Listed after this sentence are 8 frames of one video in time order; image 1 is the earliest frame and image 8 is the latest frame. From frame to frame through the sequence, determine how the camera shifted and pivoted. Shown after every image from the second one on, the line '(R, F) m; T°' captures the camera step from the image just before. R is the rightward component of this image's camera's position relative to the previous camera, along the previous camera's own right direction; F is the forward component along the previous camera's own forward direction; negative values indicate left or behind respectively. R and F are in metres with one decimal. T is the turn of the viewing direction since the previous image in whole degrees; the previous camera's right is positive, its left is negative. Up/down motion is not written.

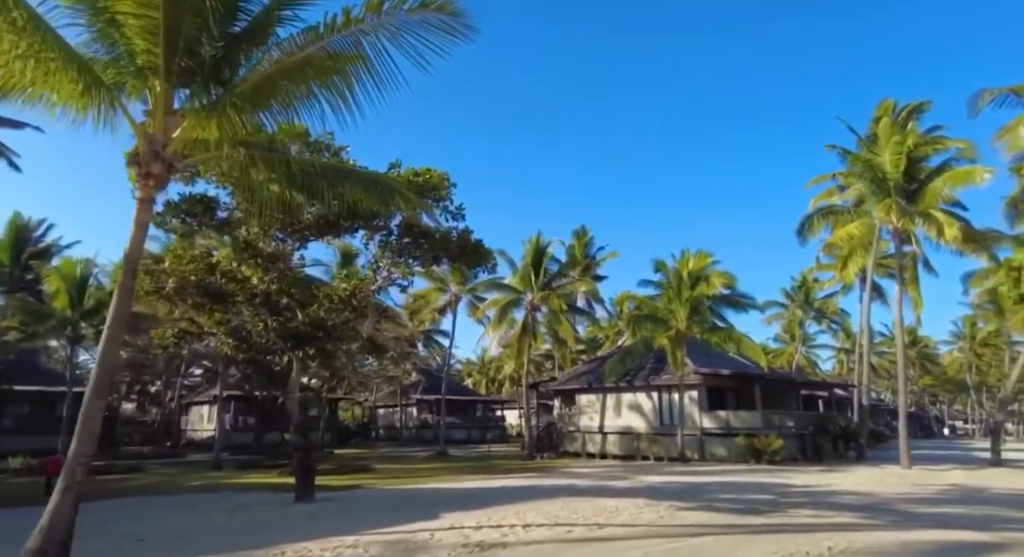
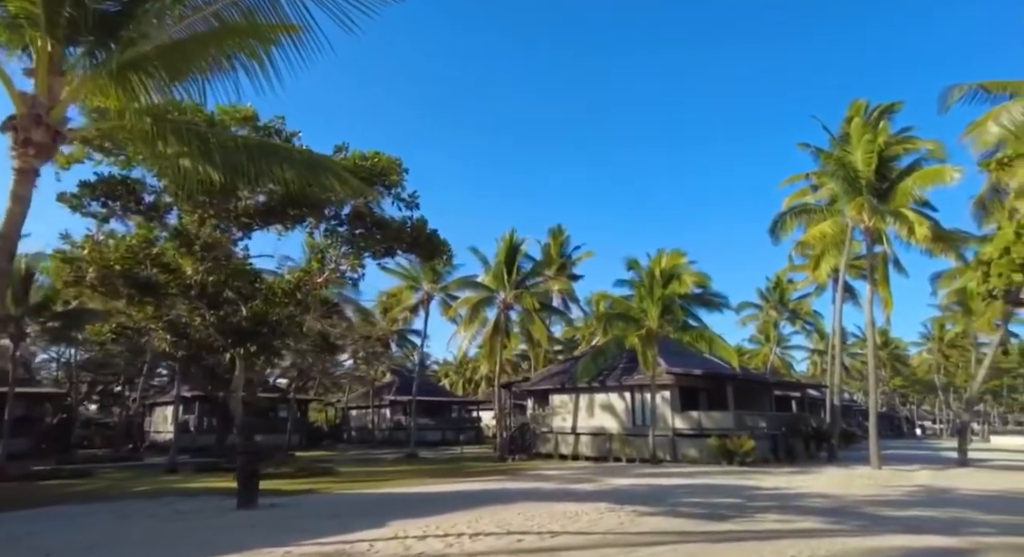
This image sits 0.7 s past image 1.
(+0.4, +0.5) m; +2°
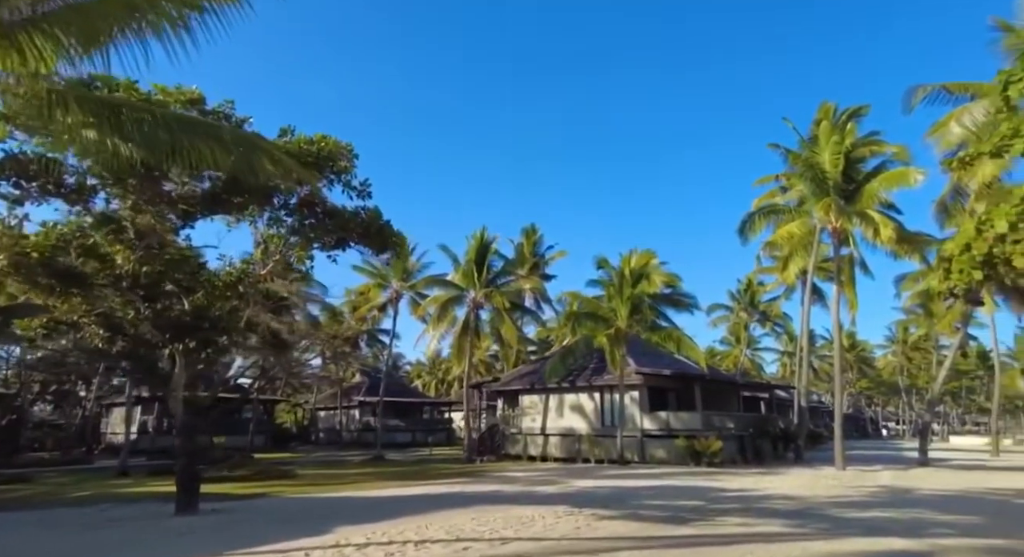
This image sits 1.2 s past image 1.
(+0.3, +0.4) m; +2°
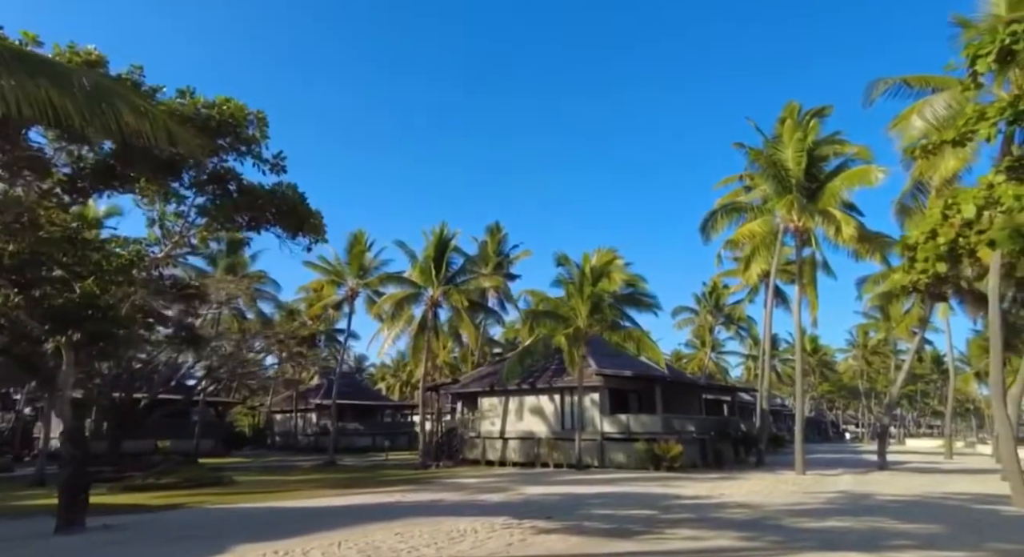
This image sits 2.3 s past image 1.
(+0.5, +0.9) m; +2°
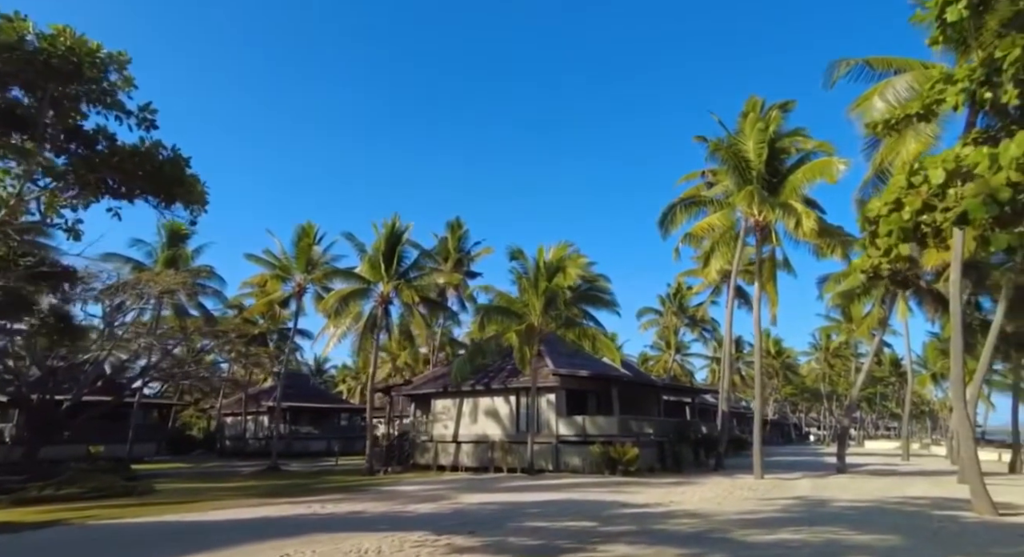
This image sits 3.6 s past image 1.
(+0.7, +1.2) m; +2°
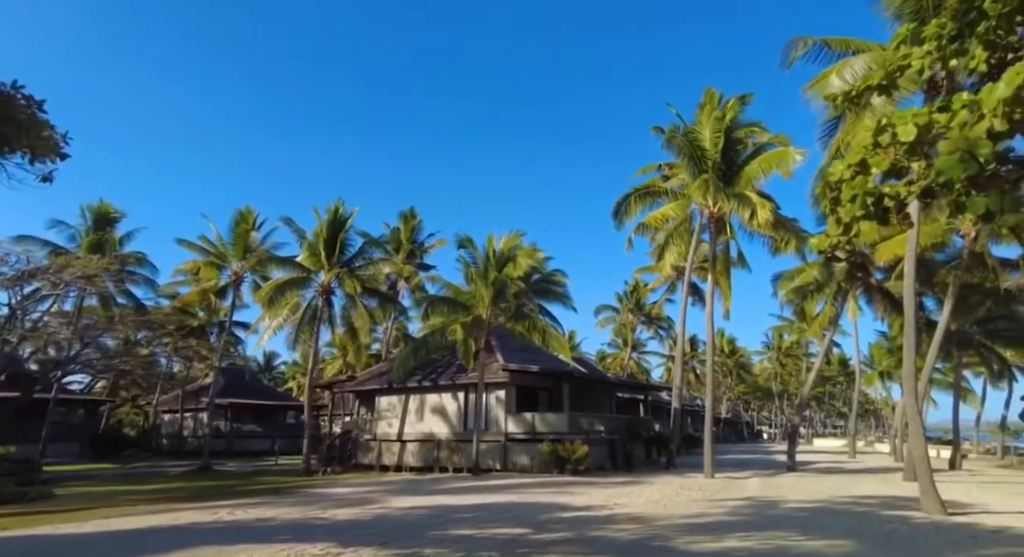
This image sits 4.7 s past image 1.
(+0.5, +1.1) m; +3°
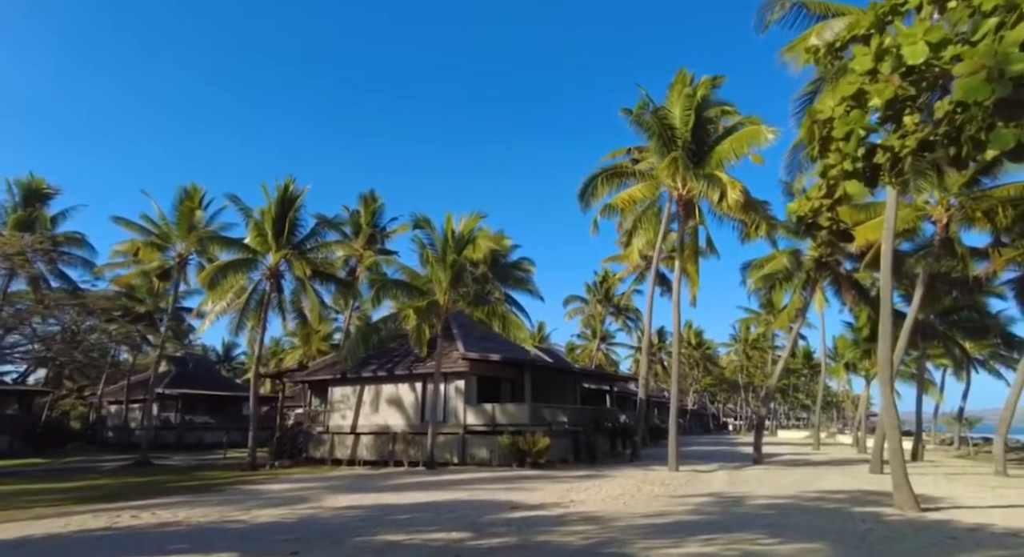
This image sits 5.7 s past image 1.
(+0.4, +1.2) m; +2°
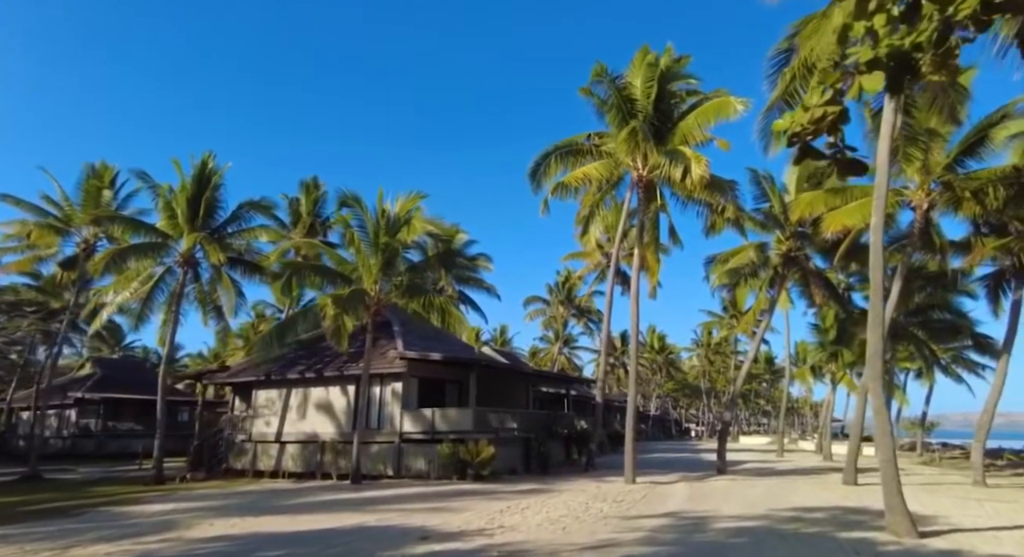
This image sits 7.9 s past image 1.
(+0.8, +2.5) m; +3°
